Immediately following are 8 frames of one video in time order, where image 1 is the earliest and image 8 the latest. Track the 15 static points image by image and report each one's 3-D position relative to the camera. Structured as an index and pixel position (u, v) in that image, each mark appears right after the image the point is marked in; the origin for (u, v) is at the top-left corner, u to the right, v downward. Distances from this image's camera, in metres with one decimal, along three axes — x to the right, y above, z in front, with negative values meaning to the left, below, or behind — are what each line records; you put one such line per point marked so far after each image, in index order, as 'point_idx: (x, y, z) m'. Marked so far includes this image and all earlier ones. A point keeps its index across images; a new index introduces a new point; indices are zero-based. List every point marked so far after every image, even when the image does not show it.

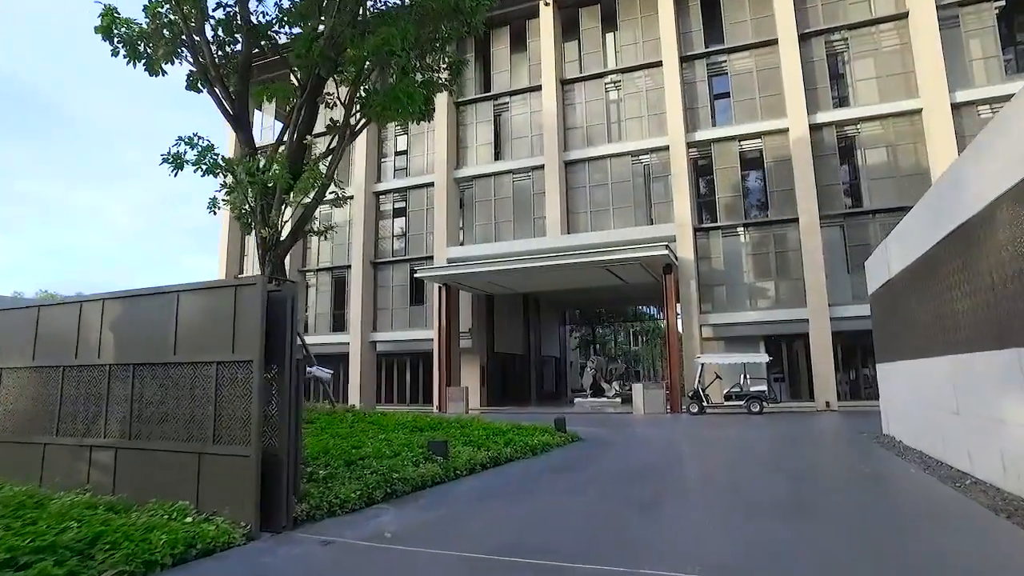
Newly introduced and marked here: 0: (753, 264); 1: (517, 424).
0: (+6.1, +0.6, +18.5) m
1: (+0.1, -1.8, +9.5) m
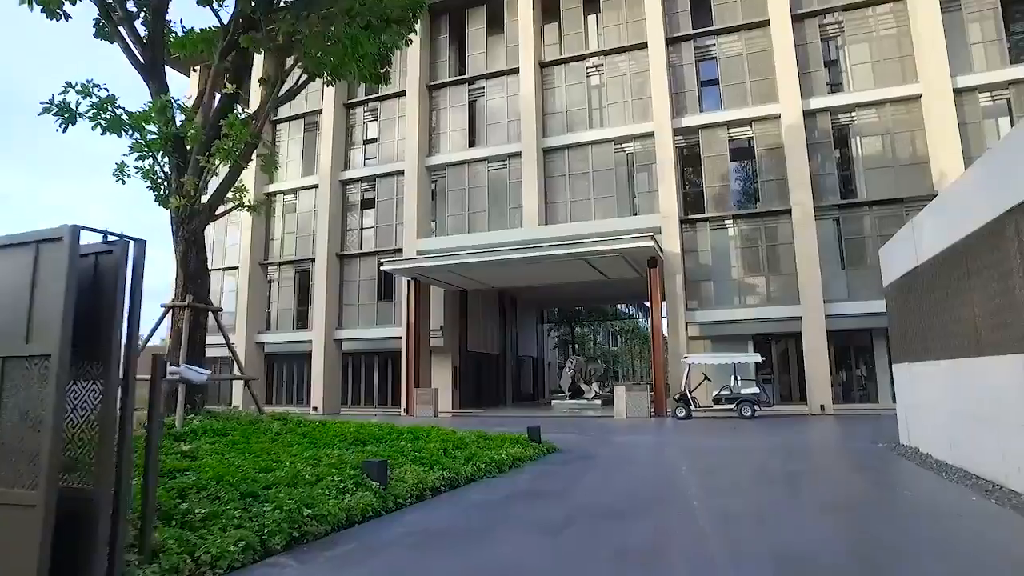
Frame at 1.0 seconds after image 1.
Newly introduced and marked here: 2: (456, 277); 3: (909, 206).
0: (+5.5, +0.7, +17.5) m
1: (-0.3, -1.6, +8.2) m
2: (-1.4, +0.3, +18.9) m
3: (+8.9, +1.9, +16.4) m
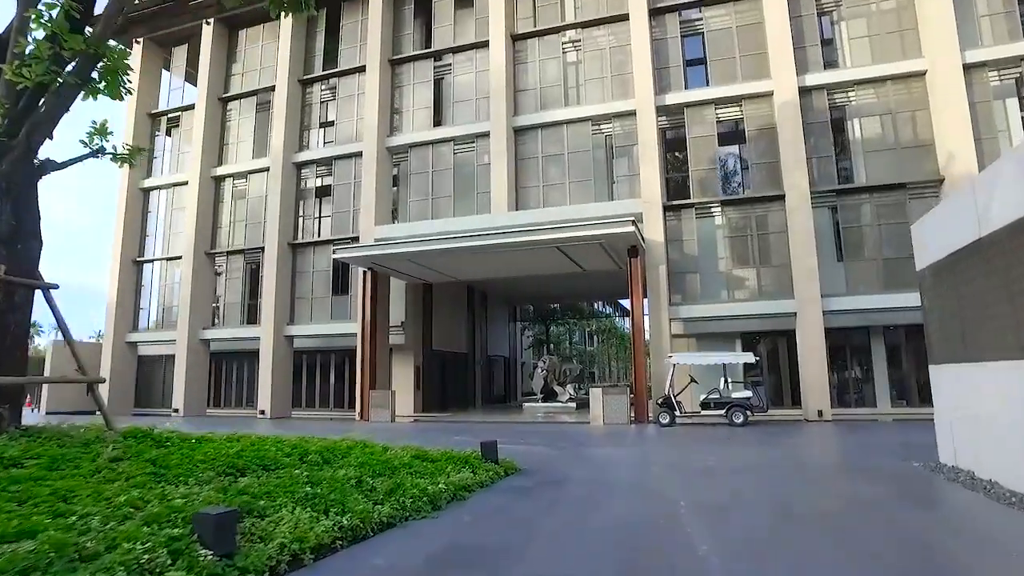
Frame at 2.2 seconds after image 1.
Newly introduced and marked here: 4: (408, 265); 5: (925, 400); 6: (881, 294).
0: (+4.8, +0.8, +16.0) m
1: (-0.8, -1.5, +6.6) m
2: (-2.2, +0.5, +17.2) m
3: (+8.2, +2.0, +15.0) m
4: (-2.4, +0.5, +16.8) m
5: (+8.8, -2.4, +15.6) m
6: (+7.5, -0.1, +14.8) m
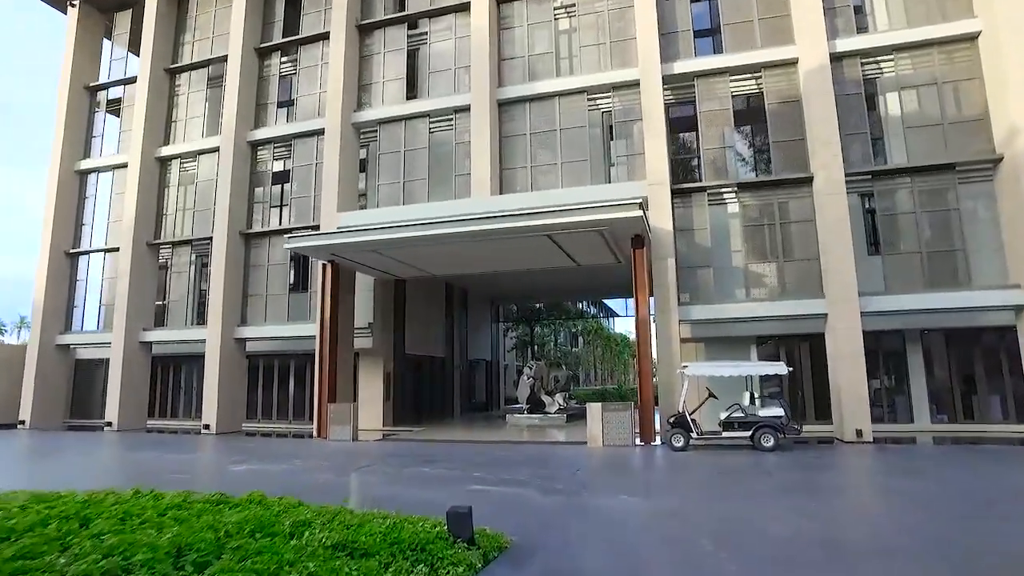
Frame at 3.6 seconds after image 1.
0: (+4.4, +0.9, +13.8) m
1: (-0.9, -1.4, +4.3) m
2: (-2.6, +0.6, +14.9) m
3: (+7.9, +2.0, +13.0) m
4: (-2.7, +0.6, +14.5) m
5: (+8.5, -2.4, +13.6) m
6: (+7.2, -0.1, +12.7) m
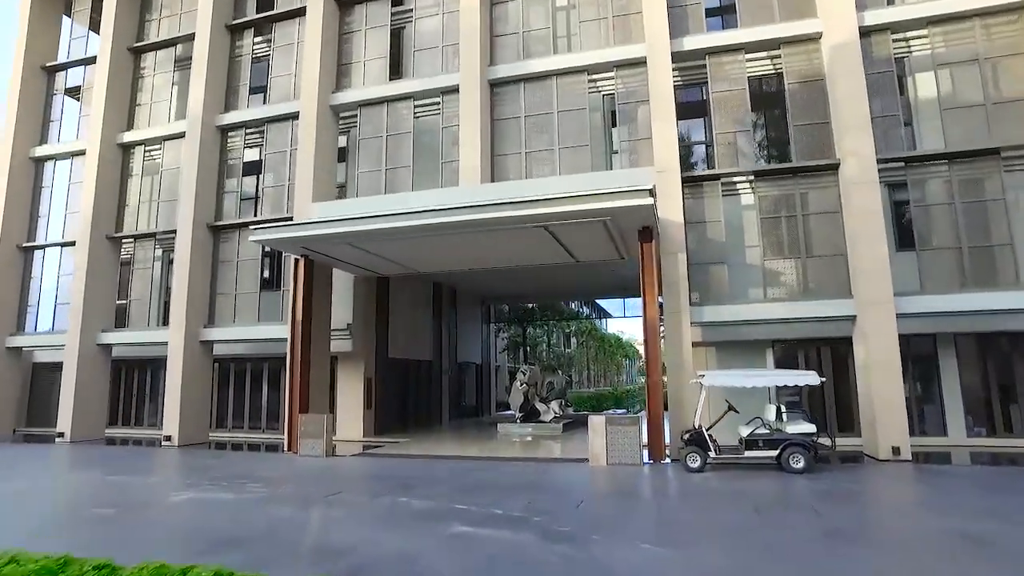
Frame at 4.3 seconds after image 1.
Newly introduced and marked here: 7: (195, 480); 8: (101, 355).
0: (+4.3, +0.9, +12.5) m
1: (-0.9, -1.4, +2.9) m
2: (-2.7, +0.6, +13.5) m
3: (+7.8, +2.0, +11.7) m
4: (-2.9, +0.6, +13.1) m
5: (+8.3, -2.4, +12.3) m
6: (+7.0, -0.1, +11.4) m
7: (-4.2, -2.6, +9.8) m
8: (-9.2, -1.5, +16.4) m
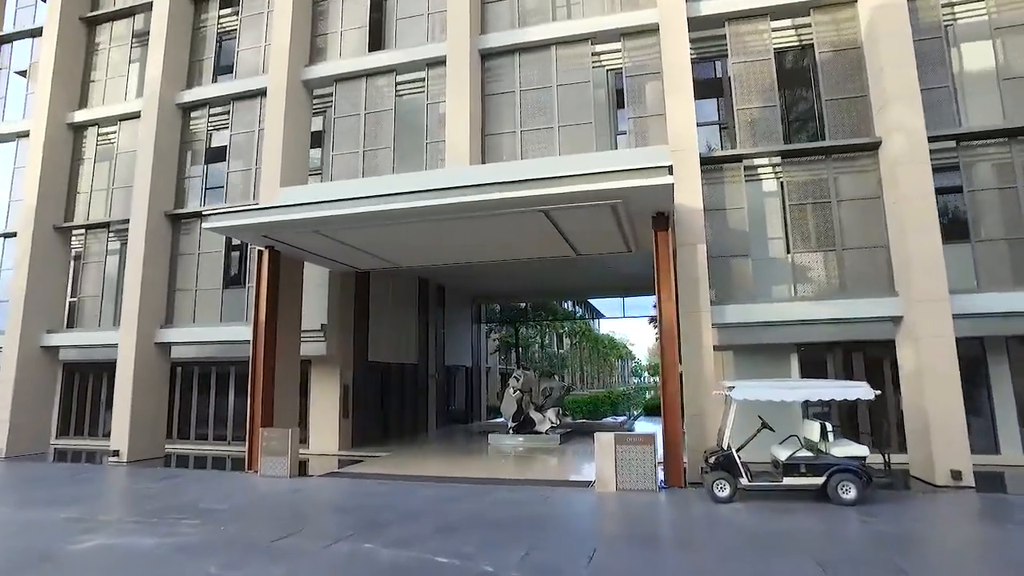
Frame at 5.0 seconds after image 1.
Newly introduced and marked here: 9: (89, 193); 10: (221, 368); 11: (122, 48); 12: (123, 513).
0: (+4.2, +1.0, +11.0) m
1: (-0.9, -1.3, +1.4) m
2: (-2.8, +0.7, +12.0) m
3: (+7.7, +2.1, +10.2) m
4: (-3.0, +0.7, +11.5) m
5: (+8.2, -2.3, +10.8) m
6: (+7.0, 0.0, +10.0) m
7: (-4.3, -2.5, +8.2) m
8: (-9.4, -1.4, +14.8) m
9: (-8.8, +2.0, +15.3) m
10: (-5.8, -1.6, +14.5) m
11: (-8.4, +5.2, +15.8) m
12: (-4.4, -2.5, +8.2) m
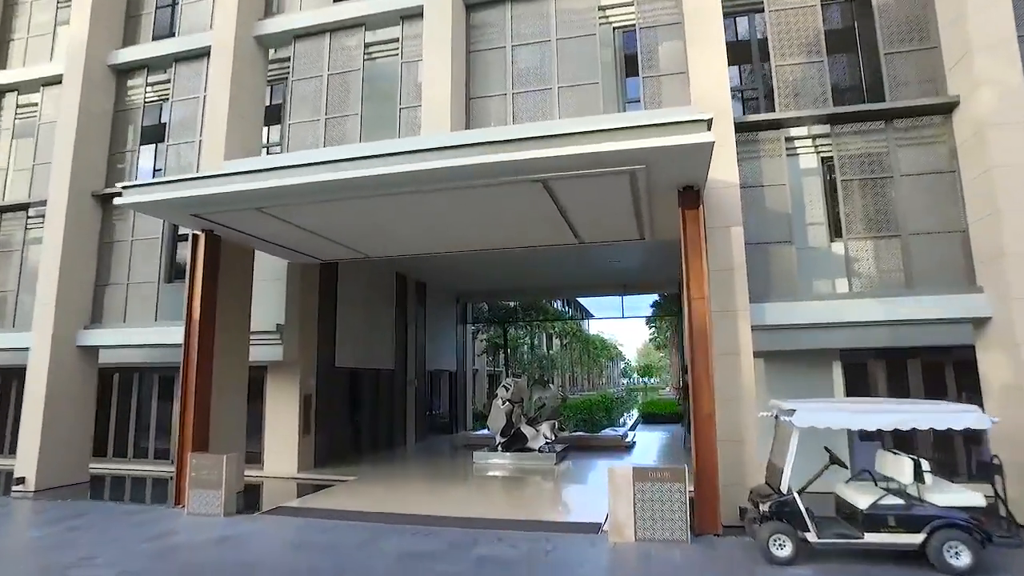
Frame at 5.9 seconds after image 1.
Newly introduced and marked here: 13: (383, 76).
0: (+4.1, +1.0, +9.1) m
1: (-0.8, -1.2, -0.7) m
2: (-2.9, +0.8, +9.9) m
3: (+7.6, +2.1, +8.3) m
4: (-3.1, +0.8, +9.4) m
5: (+8.1, -2.3, +8.9) m
6: (+6.8, 0.0, +8.0) m
7: (-4.4, -2.4, +6.1) m
8: (-9.6, -1.3, +12.6) m
9: (-9.0, +2.1, +13.2) m
10: (-6.0, -1.5, +12.3) m
11: (-8.6, +5.3, +13.7) m
12: (-4.5, -2.4, +6.1) m
13: (-2.0, +3.2, +11.2) m
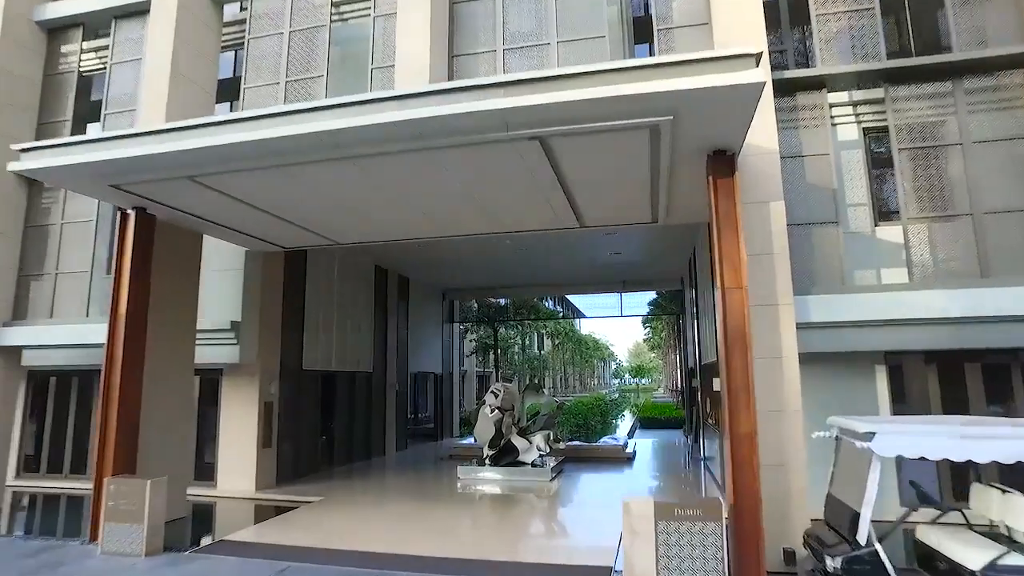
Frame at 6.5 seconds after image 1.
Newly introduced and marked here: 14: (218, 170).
0: (+4.0, +1.1, +7.6) m
1: (-0.8, -1.1, -2.2) m
2: (-3.1, +0.9, +8.3) m
3: (+7.5, +2.2, +6.9) m
4: (-3.2, +0.9, +7.9) m
5: (+8.0, -2.2, +7.5) m
6: (+6.8, +0.1, +6.6) m
7: (-4.4, -2.3, +4.5) m
8: (-9.7, -1.2, +10.9) m
9: (-9.2, +2.2, +11.5) m
10: (-6.1, -1.4, +10.7) m
11: (-8.7, +5.4, +12.0) m
12: (-4.5, -2.3, +4.6) m
13: (-2.1, +3.3, +9.6) m
14: (-2.7, +1.1, +6.7) m
